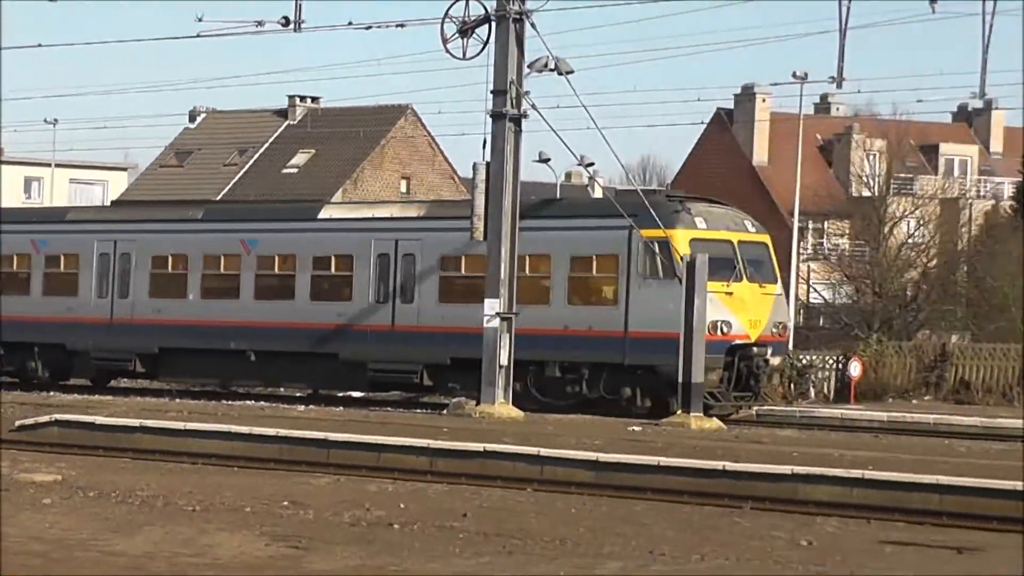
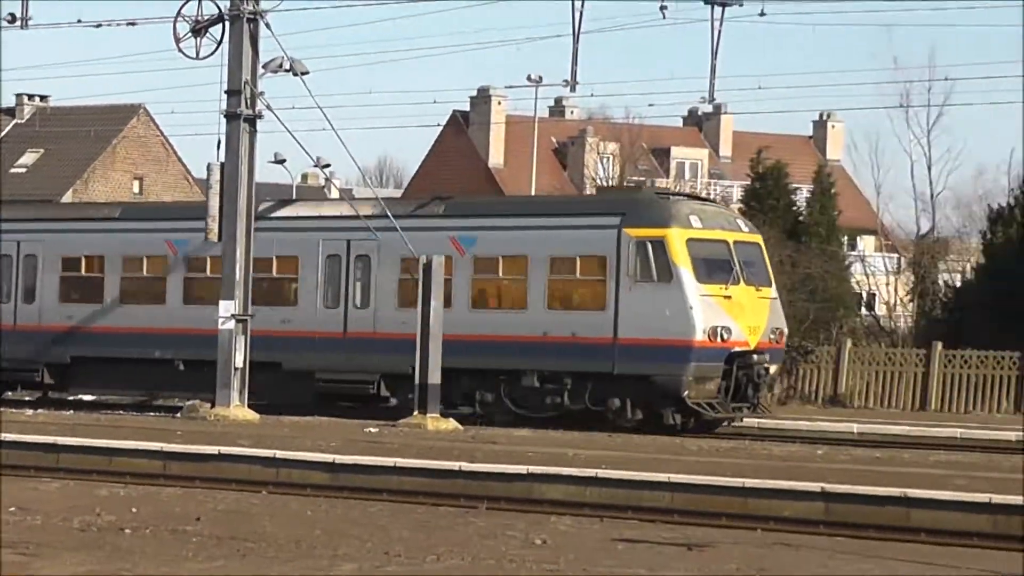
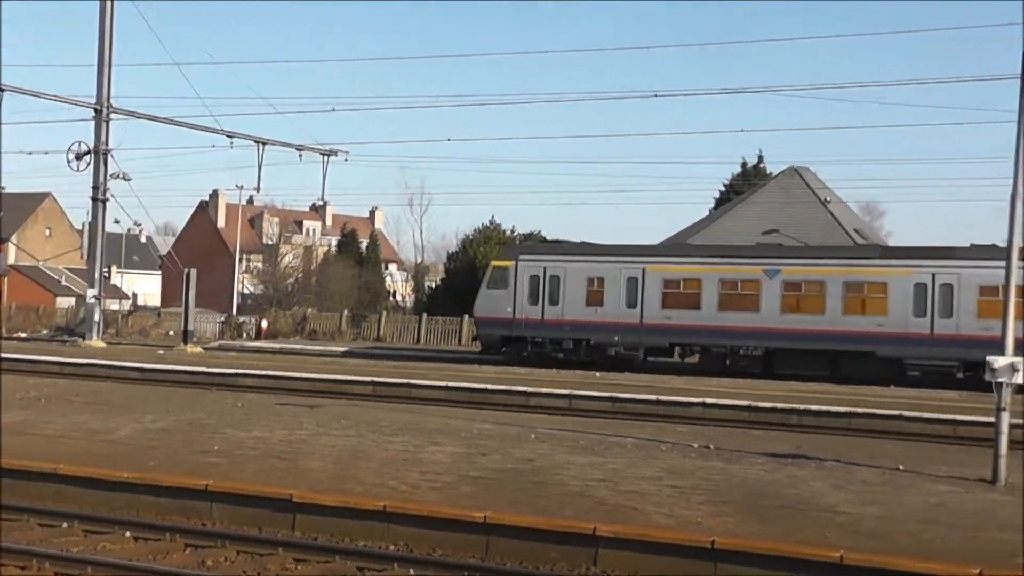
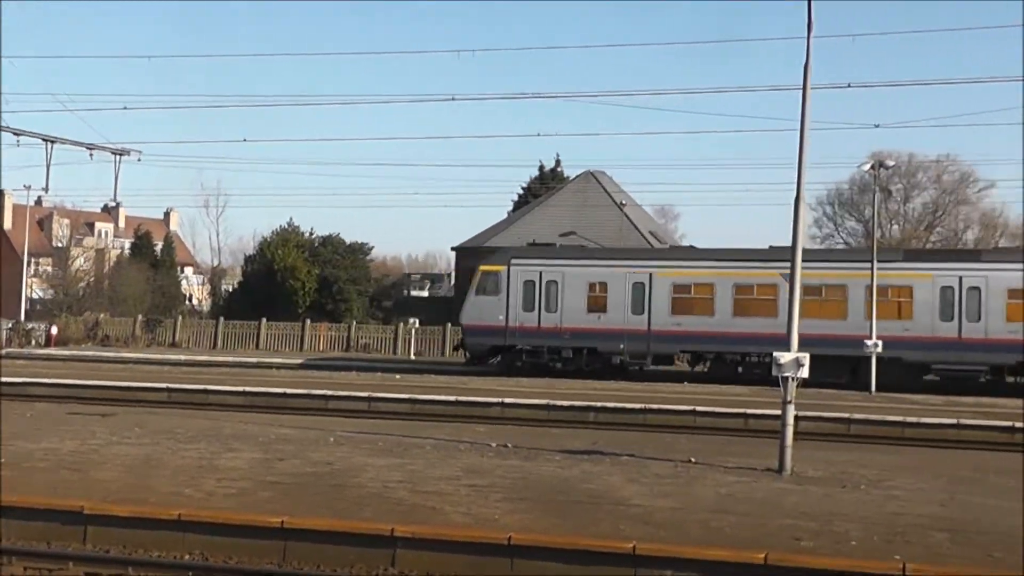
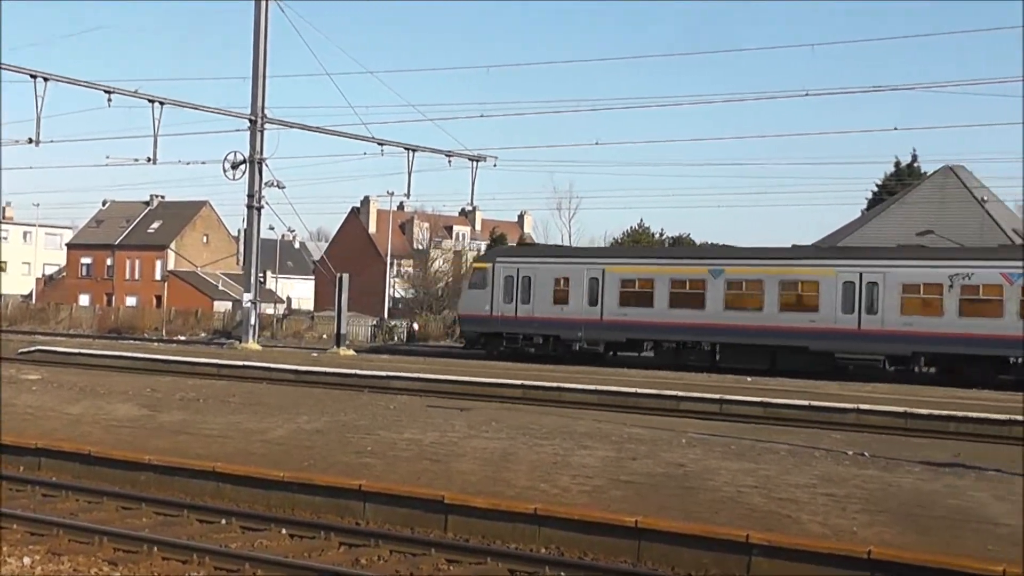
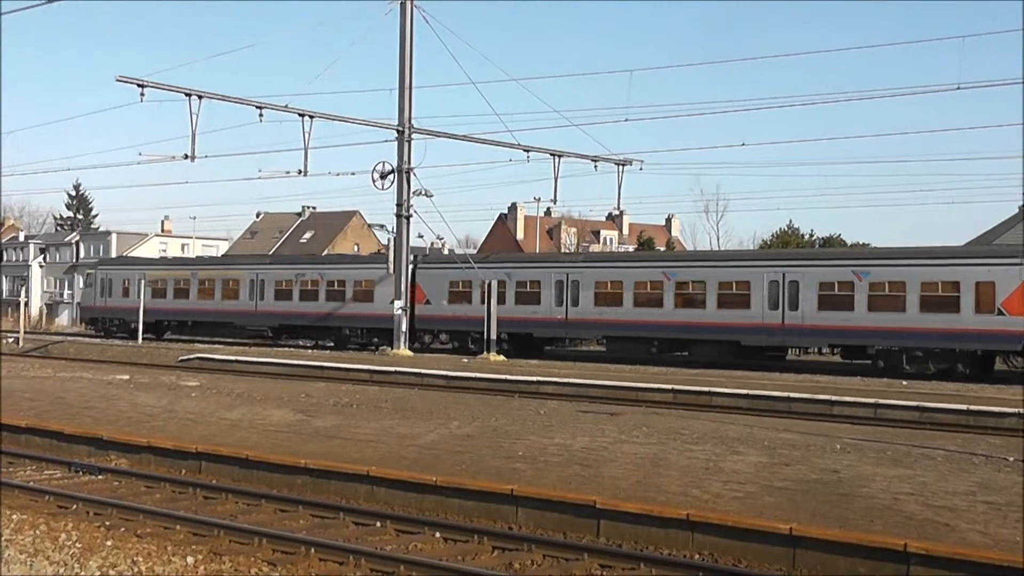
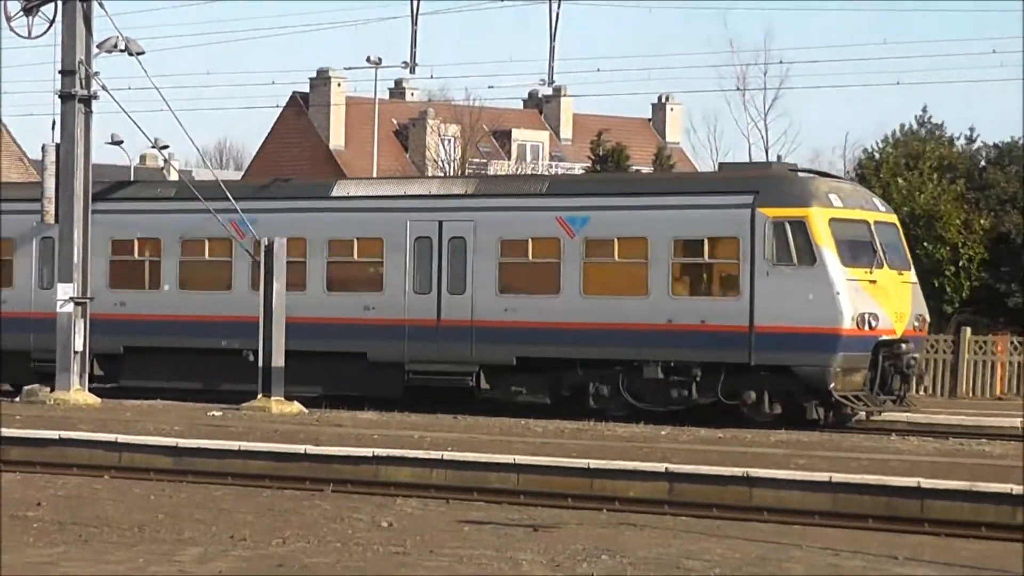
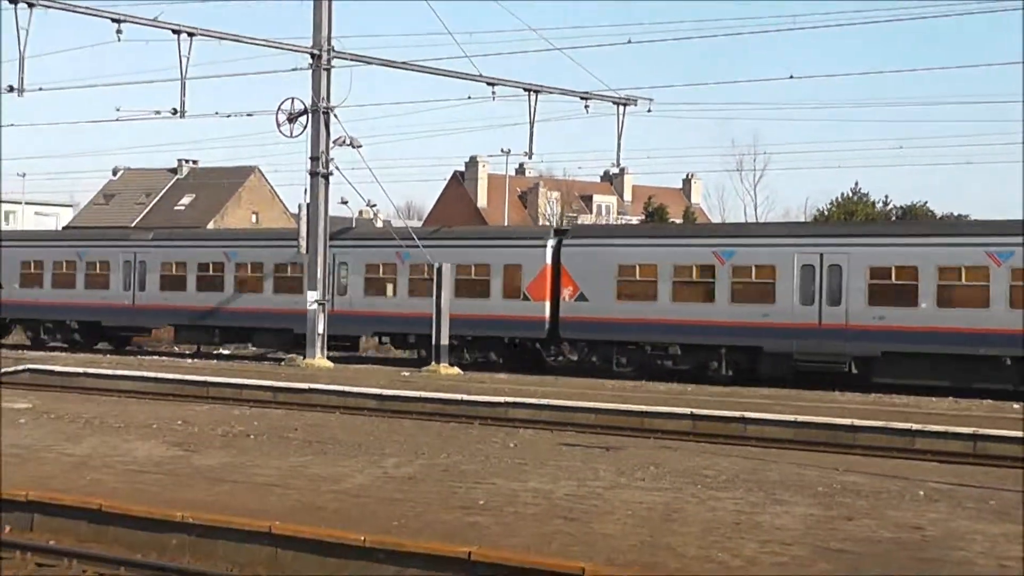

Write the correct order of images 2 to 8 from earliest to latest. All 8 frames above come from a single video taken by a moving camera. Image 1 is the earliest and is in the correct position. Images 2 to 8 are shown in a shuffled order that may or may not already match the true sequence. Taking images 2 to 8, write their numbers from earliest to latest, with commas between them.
2, 7, 8, 6, 5, 3, 4
